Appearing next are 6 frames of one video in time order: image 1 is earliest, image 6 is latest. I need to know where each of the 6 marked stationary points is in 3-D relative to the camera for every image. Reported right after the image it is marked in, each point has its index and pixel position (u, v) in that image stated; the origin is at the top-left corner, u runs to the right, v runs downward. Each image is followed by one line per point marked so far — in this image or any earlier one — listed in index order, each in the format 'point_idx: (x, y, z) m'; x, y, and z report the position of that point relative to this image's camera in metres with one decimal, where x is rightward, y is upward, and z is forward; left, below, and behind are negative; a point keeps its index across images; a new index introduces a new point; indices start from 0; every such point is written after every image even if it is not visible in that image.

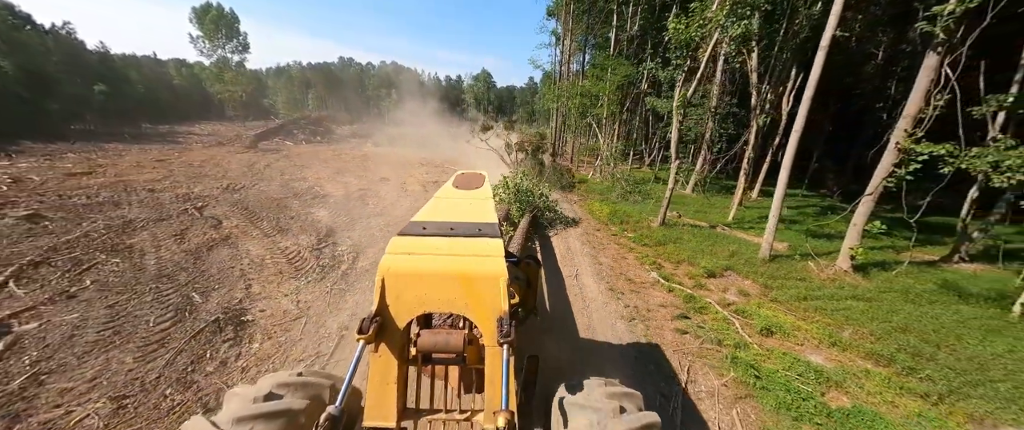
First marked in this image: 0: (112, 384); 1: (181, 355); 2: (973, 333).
0: (-3.4, -1.4, +2.8) m
1: (-3.2, -1.3, +3.2) m
2: (+5.0, -1.3, +3.5) m
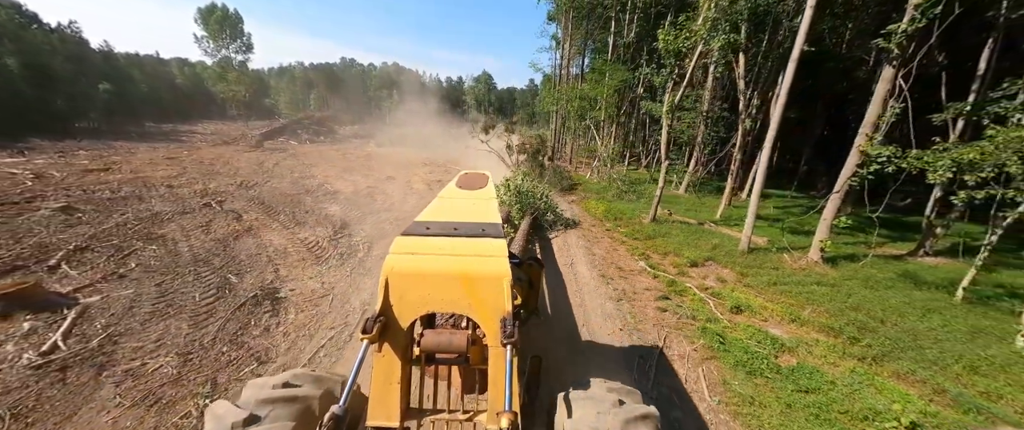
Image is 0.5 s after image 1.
0: (-3.4, -1.3, +3.3) m
1: (-3.2, -1.2, +3.7) m
2: (+5.0, -1.2, +4.0) m
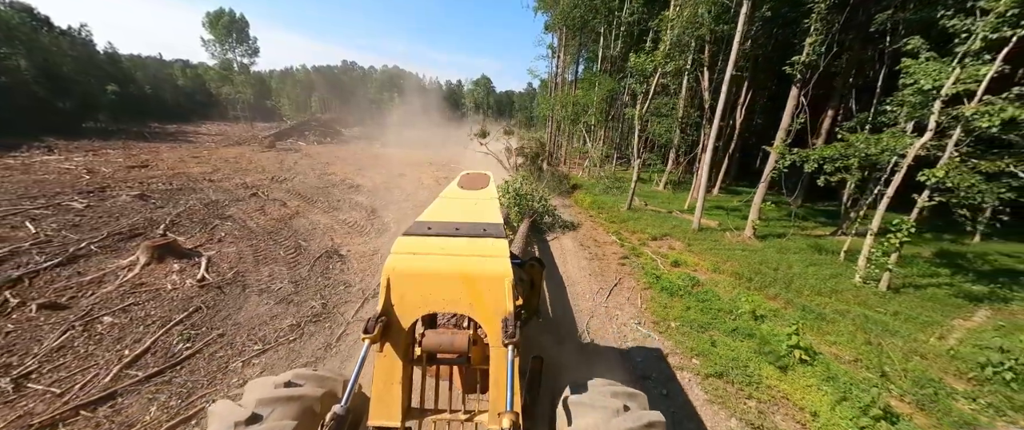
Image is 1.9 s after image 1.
0: (-3.4, -0.9, +4.7) m
1: (-3.2, -0.8, +5.2) m
2: (+5.0, -0.8, +5.6) m
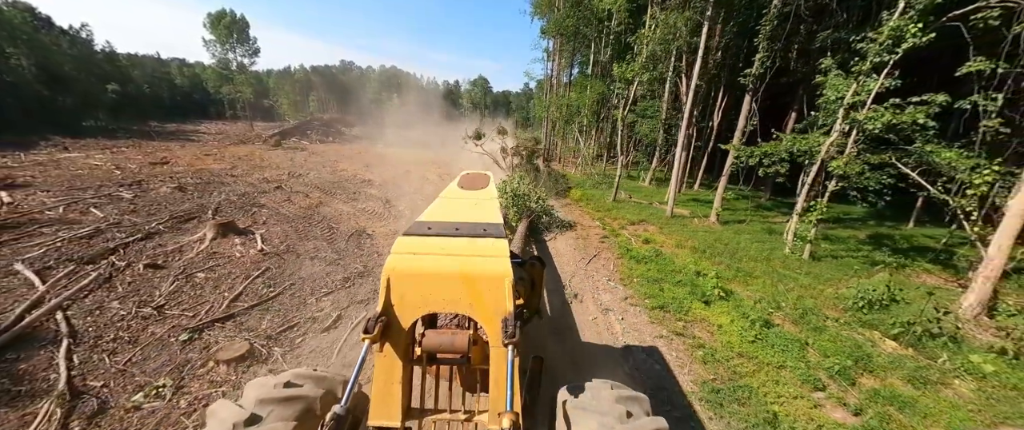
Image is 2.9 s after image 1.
0: (-3.4, -0.6, +5.9) m
1: (-3.2, -0.5, +6.3) m
2: (+5.0, -0.5, +6.8) m
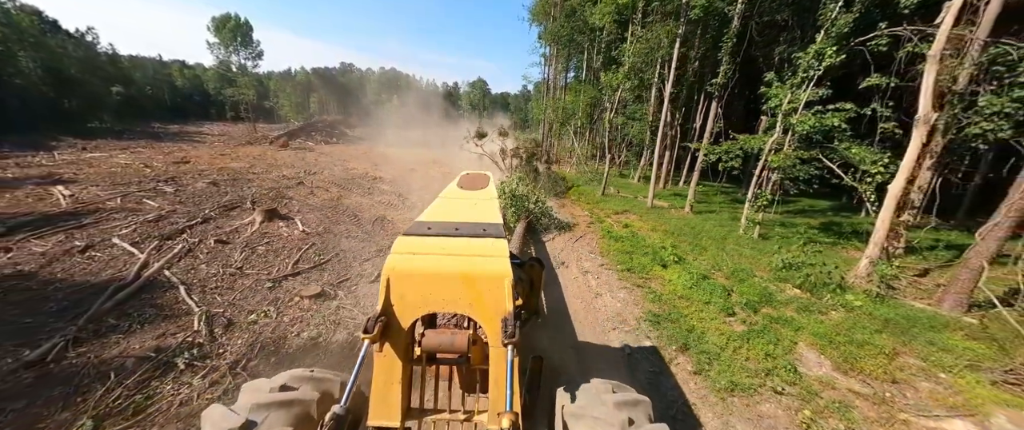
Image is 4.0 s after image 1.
0: (-3.4, -0.3, +7.0) m
1: (-3.2, -0.2, +7.4) m
2: (+5.0, -0.3, +8.0) m
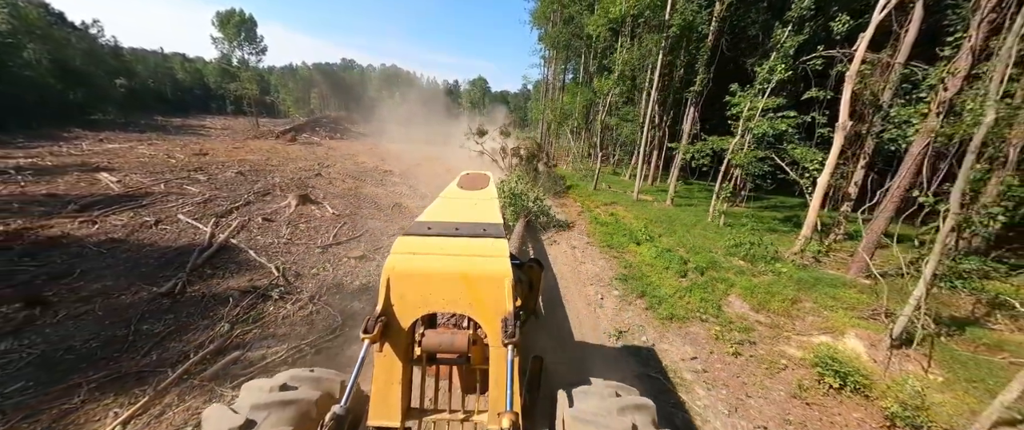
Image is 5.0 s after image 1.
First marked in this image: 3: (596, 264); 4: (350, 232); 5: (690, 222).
0: (-3.4, 0.0, +8.1) m
1: (-3.2, +0.1, +8.6) m
2: (+5.0, 0.0, +9.2) m
3: (+1.5, -0.9, +5.9) m
4: (-3.4, -0.4, +6.6) m
5: (+4.8, -0.2, +8.5) m
